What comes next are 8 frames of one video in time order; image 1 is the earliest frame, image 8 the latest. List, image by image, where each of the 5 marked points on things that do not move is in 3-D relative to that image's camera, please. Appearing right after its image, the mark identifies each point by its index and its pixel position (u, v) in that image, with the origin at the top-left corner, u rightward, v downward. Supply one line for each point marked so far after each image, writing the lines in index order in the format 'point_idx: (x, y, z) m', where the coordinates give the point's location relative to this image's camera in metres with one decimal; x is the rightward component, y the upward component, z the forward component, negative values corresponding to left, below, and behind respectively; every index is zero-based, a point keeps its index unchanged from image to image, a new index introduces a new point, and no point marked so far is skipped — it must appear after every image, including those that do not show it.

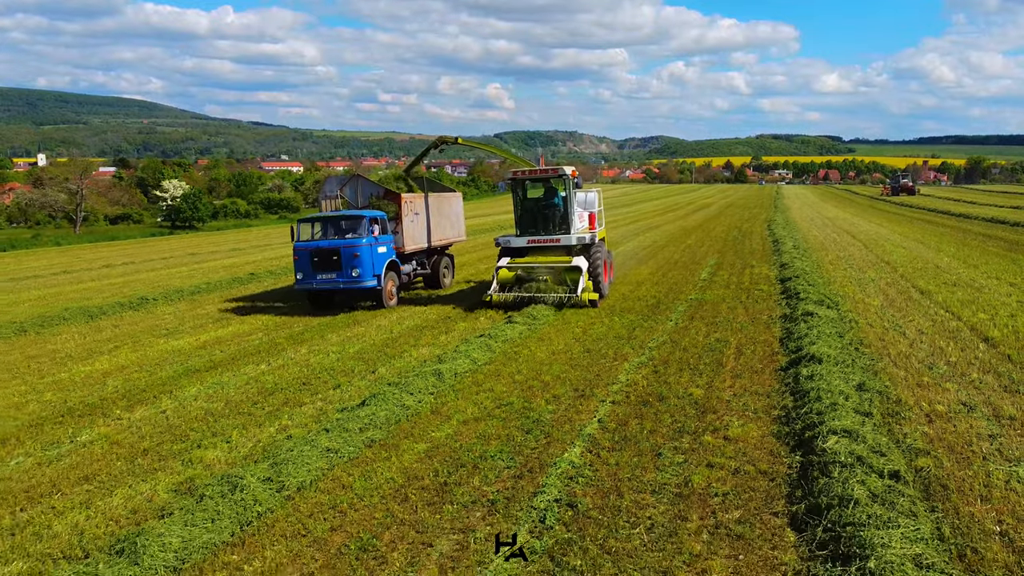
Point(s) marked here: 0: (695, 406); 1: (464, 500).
0: (+1.6, -1.1, +6.8) m
1: (-0.3, -1.4, +5.1) m
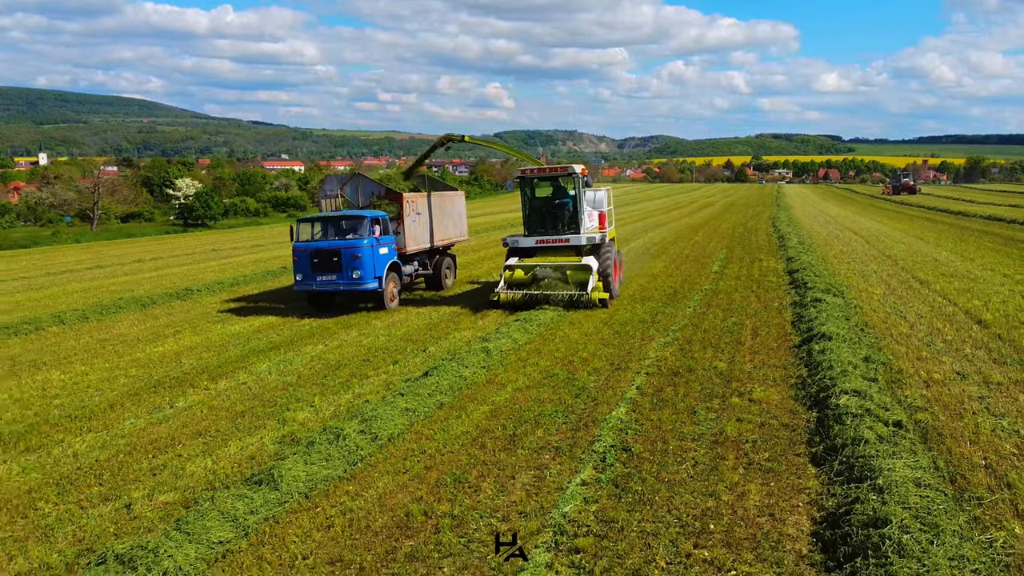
0: (+2.0, -0.9, +7.7) m
1: (+0.2, -1.2, +6.0) m
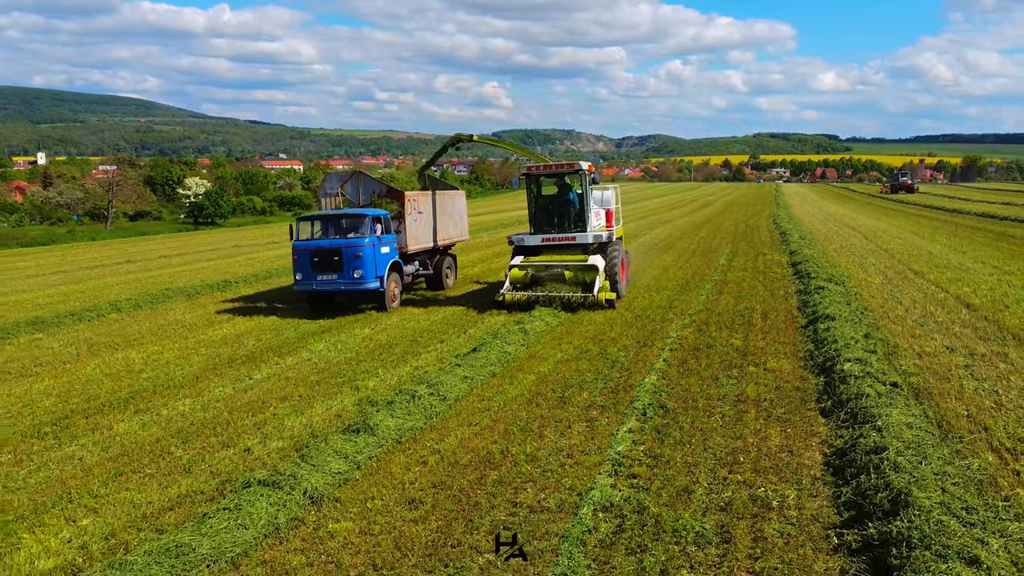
0: (+2.5, -0.7, +8.7) m
1: (+0.6, -1.0, +6.9) m
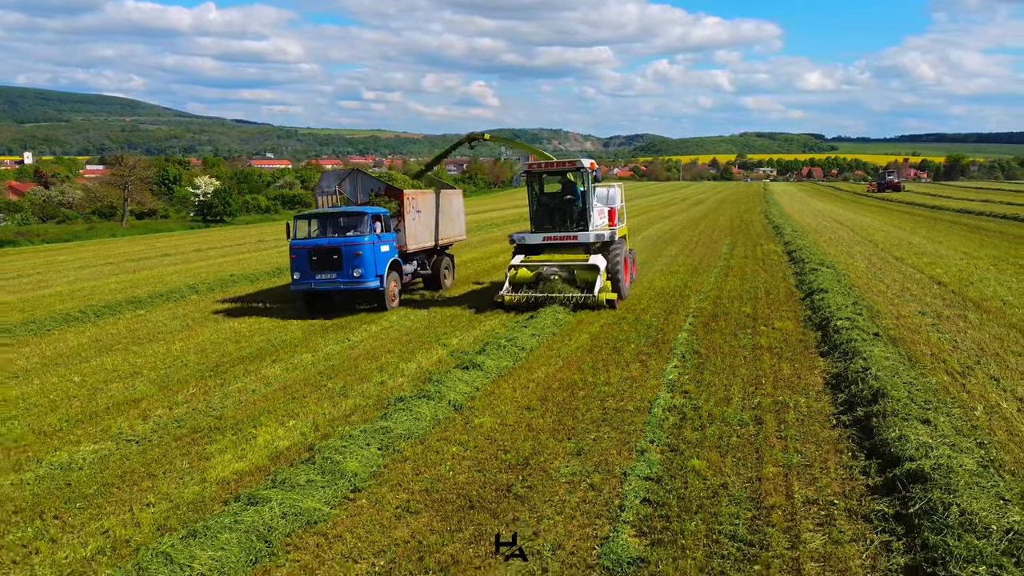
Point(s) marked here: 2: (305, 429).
0: (+3.2, -0.4, +10.6) m
1: (+1.3, -0.7, +8.8) m
2: (-1.7, -1.1, +6.4) m
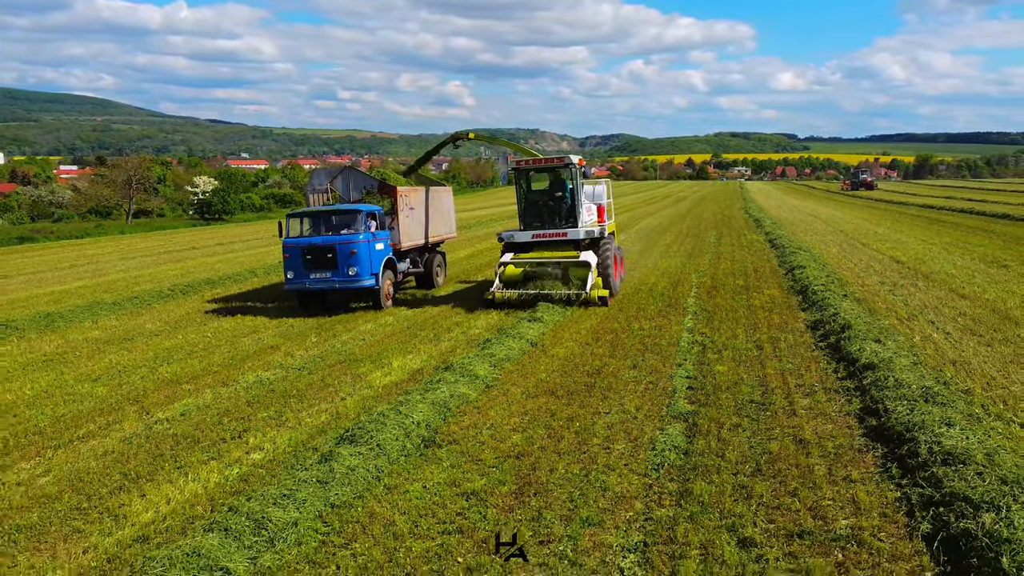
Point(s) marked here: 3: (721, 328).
0: (+3.8, 0.0, +13.0) m
1: (+2.0, -0.3, +11.1) m
2: (-0.9, -0.8, +8.6) m
3: (+2.6, -0.5, +9.8) m
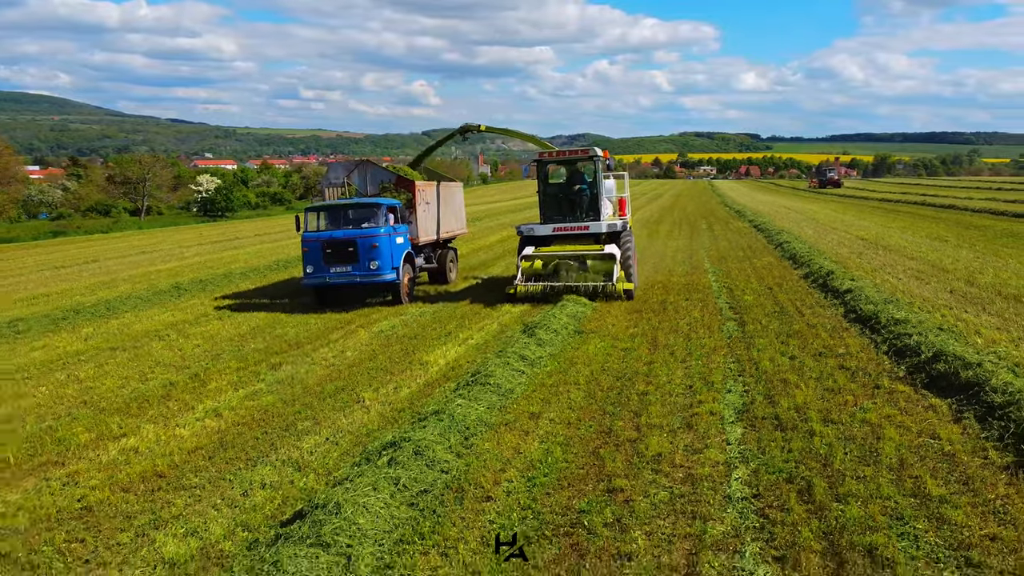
0: (+4.9, +0.6, +16.6) m
1: (+3.2, +0.3, +14.7) m
2: (+0.3, -0.2, +12.1) m
3: (+3.8, +0.1, +13.4) m
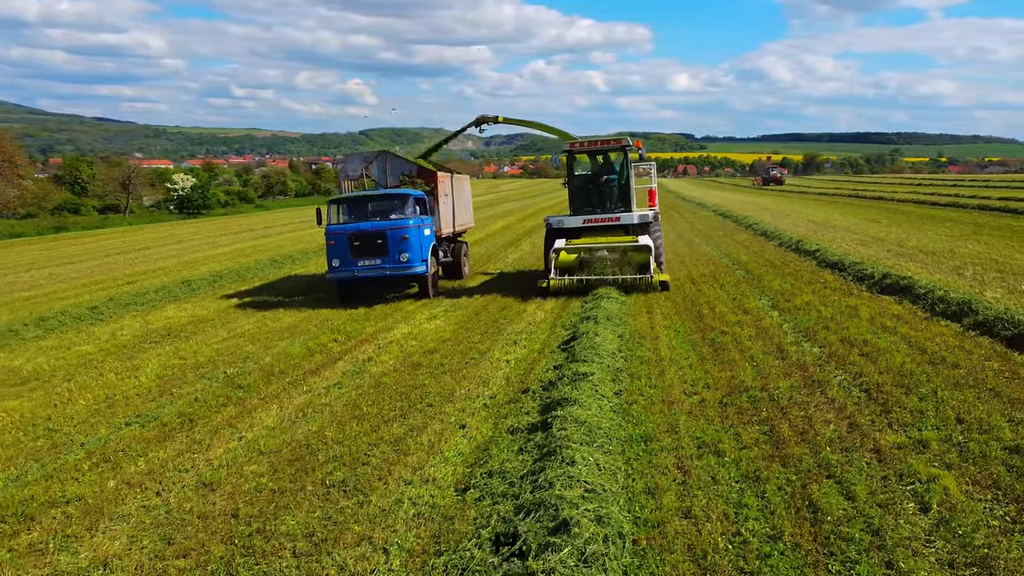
0: (+5.6, +1.4, +20.7) m
1: (+4.0, +1.0, +18.7) m
2: (+1.4, +0.5, +15.9) m
3: (+4.8, +0.9, +17.4) m
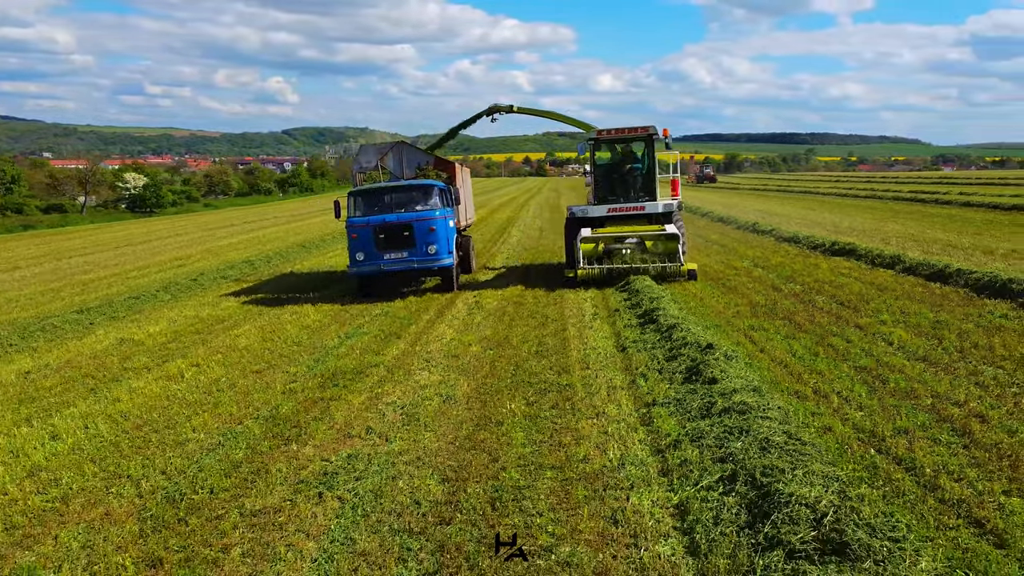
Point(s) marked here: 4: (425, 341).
0: (+5.3, +2.0, +24.1) m
1: (+4.0, +1.6, +21.9) m
2: (+1.6, +1.1, +18.9) m
3: (+4.8, +1.5, +20.7) m
4: (-0.9, -0.6, +8.2) m
